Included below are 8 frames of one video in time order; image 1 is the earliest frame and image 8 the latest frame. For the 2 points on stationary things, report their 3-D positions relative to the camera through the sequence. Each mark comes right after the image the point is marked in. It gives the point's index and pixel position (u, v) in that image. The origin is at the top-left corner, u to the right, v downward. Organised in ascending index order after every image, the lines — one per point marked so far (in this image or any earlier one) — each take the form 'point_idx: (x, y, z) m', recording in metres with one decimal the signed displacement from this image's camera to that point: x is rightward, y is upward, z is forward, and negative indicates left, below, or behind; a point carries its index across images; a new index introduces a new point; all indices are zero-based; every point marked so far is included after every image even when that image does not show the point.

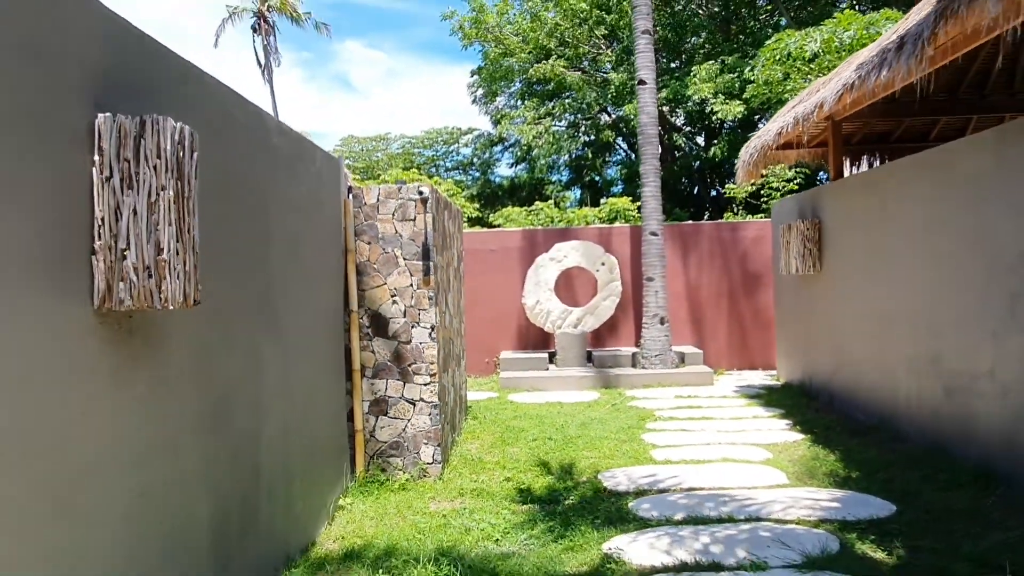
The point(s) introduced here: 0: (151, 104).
0: (-1.1, +0.6, +2.5) m
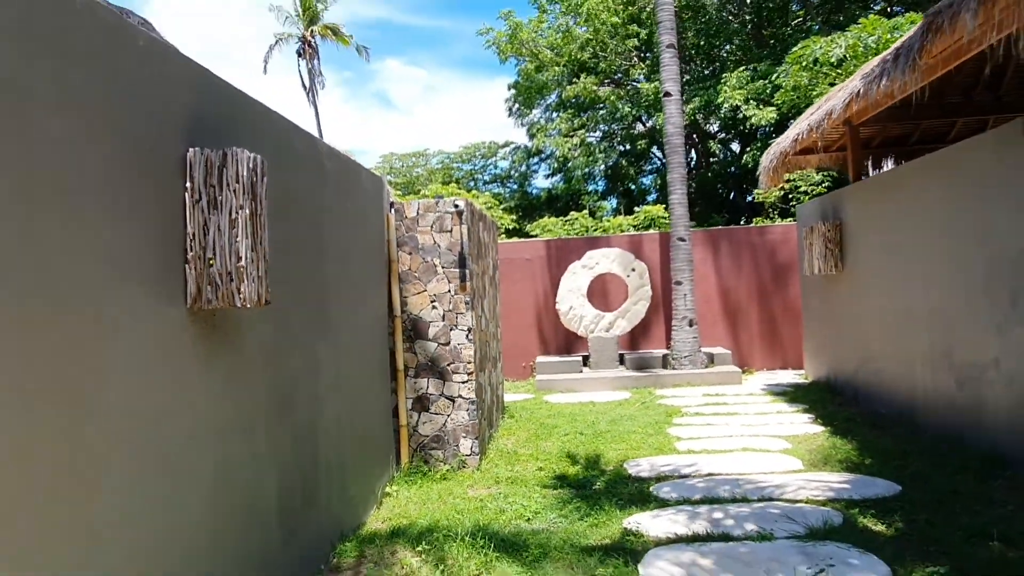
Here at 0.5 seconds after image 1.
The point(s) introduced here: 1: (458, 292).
0: (-1.1, +0.6, +3.0) m
1: (-0.4, 0.0, +5.6) m
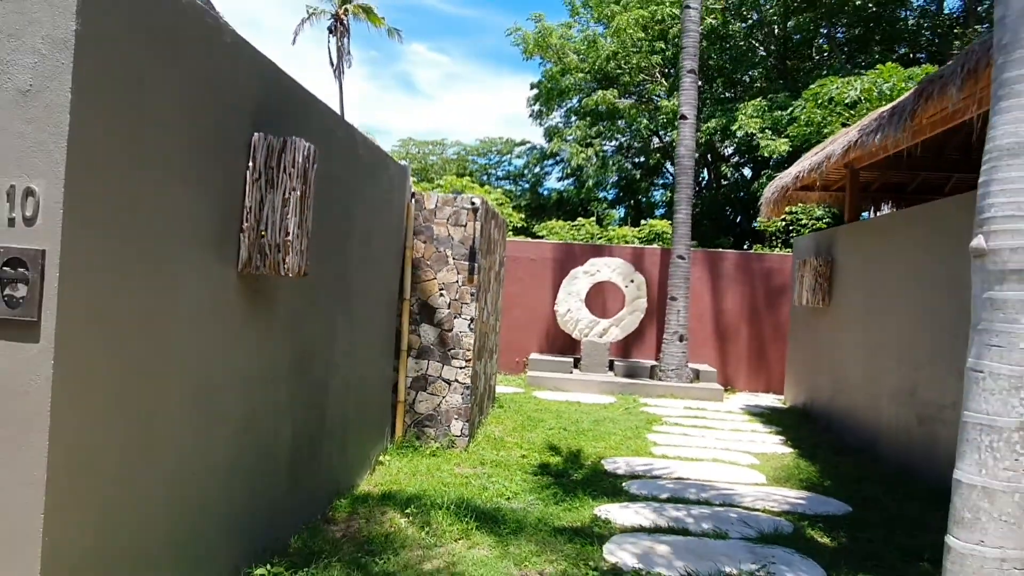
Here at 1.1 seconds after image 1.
0: (-1.0, +0.7, +3.4) m
1: (-0.4, 0.0, +6.0) m
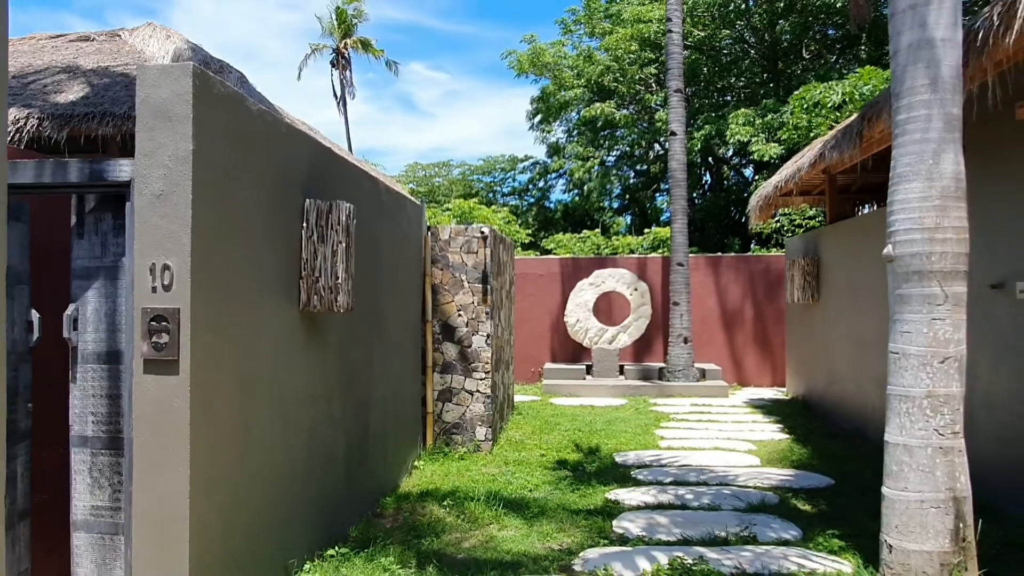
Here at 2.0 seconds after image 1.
0: (-1.0, +0.5, +4.1) m
1: (-0.3, -0.1, +6.7) m
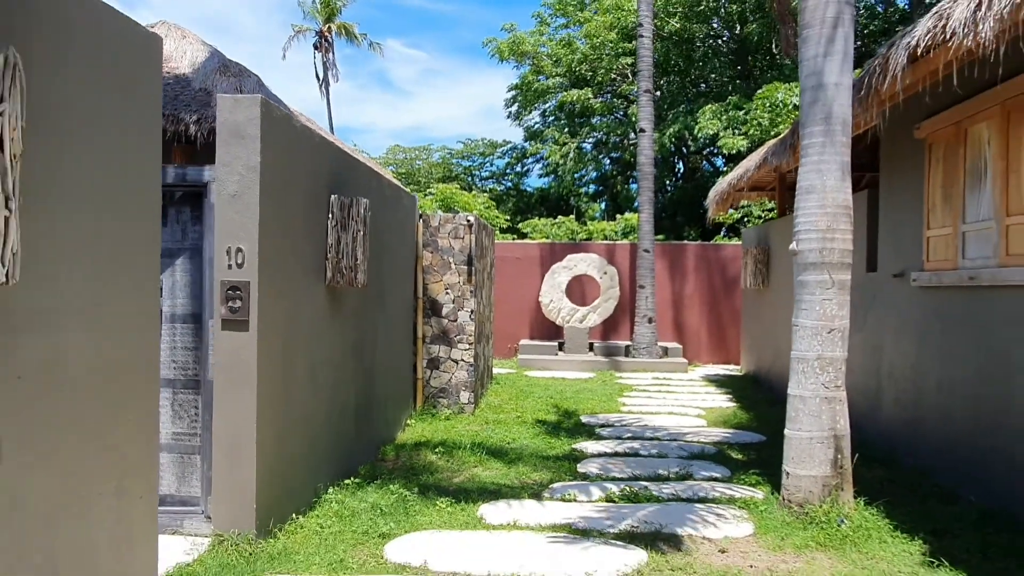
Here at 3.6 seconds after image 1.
0: (-1.0, +0.7, +5.0) m
1: (-0.5, 0.0, +7.6) m
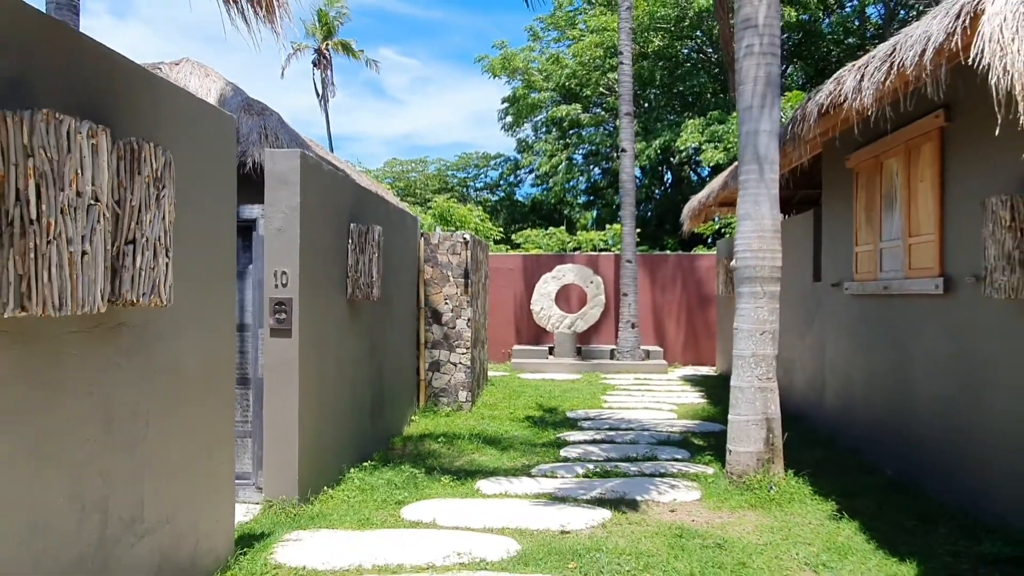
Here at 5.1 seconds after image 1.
0: (-1.1, +0.6, +5.9) m
1: (-0.6, -0.1, +8.5) m
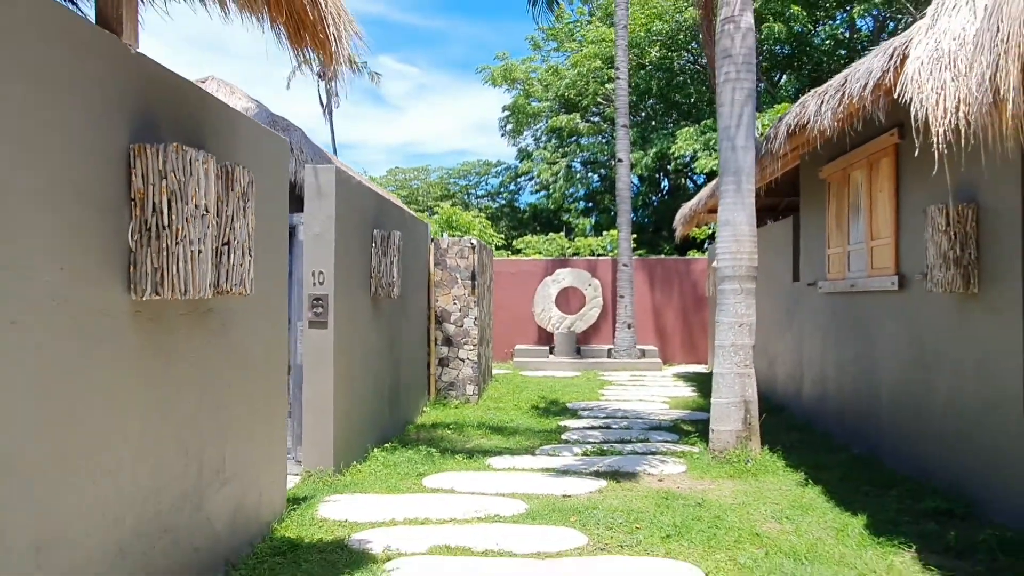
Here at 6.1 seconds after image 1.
0: (-1.1, +0.6, +6.5) m
1: (-0.5, -0.1, +9.2) m
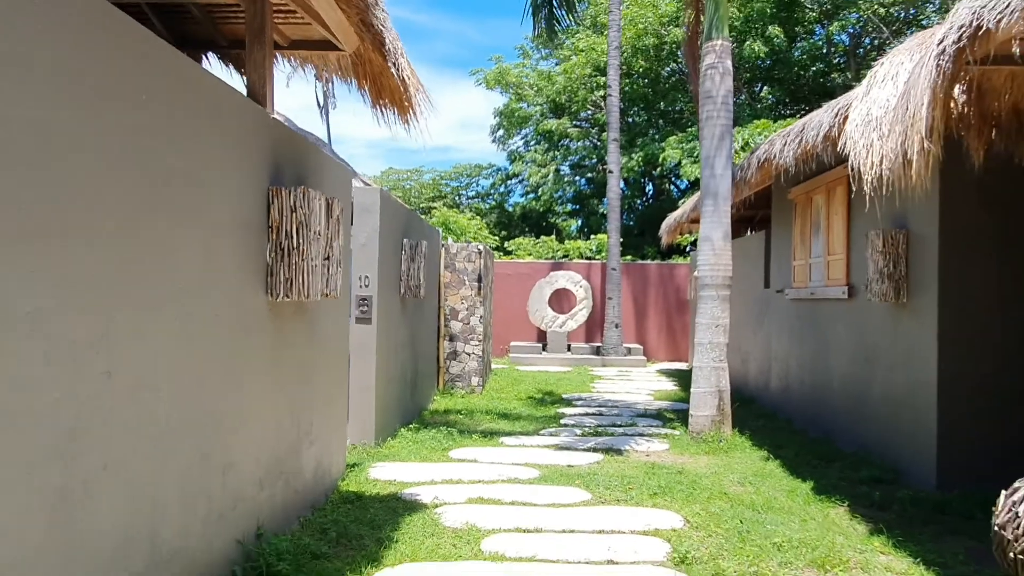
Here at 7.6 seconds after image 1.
0: (-1.0, +0.5, +7.5) m
1: (-0.5, -0.1, +10.1) m
